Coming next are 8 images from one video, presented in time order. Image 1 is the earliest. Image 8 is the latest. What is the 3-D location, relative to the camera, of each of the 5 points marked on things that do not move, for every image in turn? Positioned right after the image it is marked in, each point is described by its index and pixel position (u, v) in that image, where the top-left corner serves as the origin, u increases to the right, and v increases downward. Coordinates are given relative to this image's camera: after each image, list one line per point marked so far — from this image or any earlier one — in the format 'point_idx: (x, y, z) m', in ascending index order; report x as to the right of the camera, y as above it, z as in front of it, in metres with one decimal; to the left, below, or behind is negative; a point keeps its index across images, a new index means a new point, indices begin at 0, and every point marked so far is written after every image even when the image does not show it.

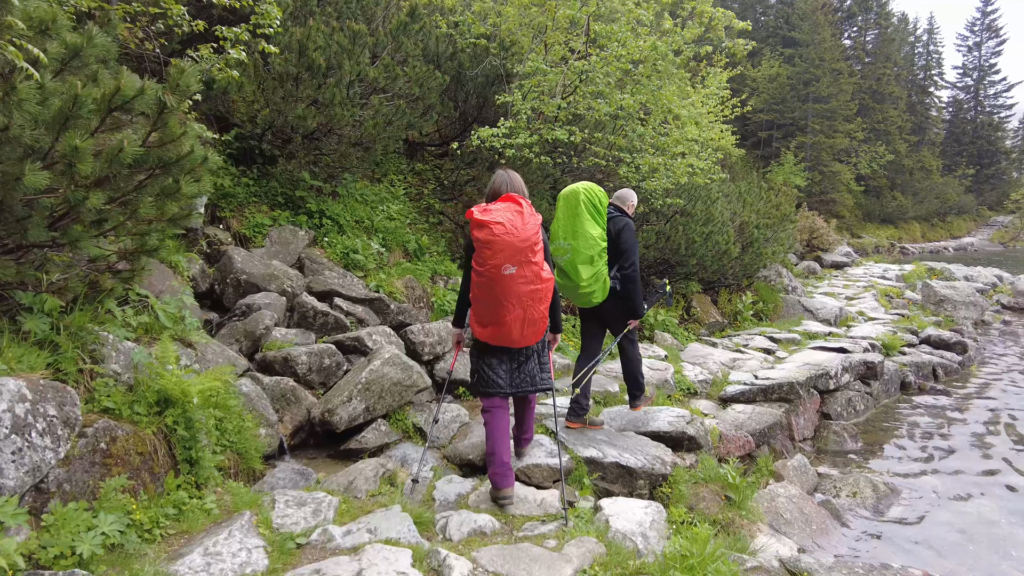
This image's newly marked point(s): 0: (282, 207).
0: (-2.8, +1.0, +7.9) m
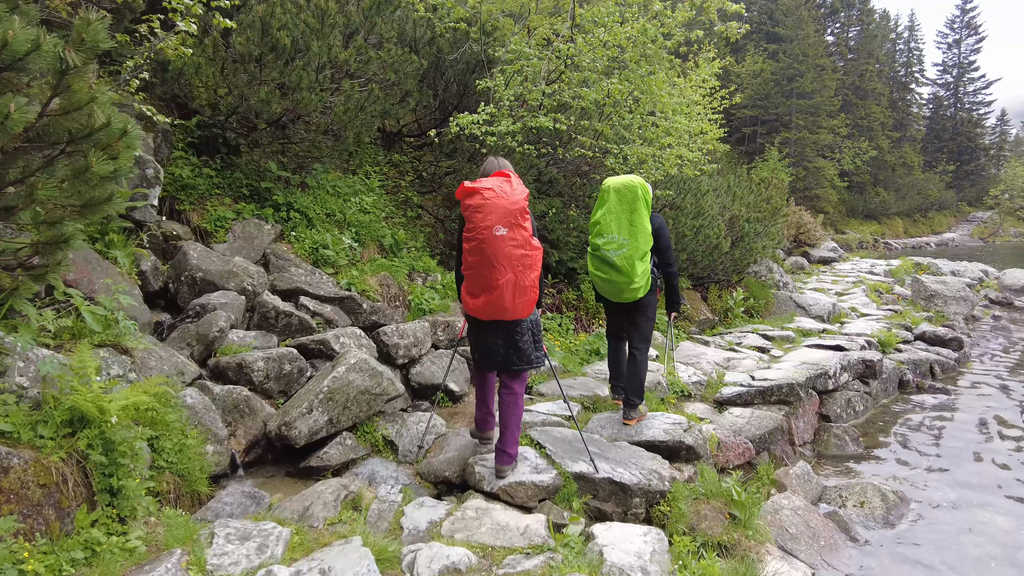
0: (-3.0, +1.0, +7.4) m
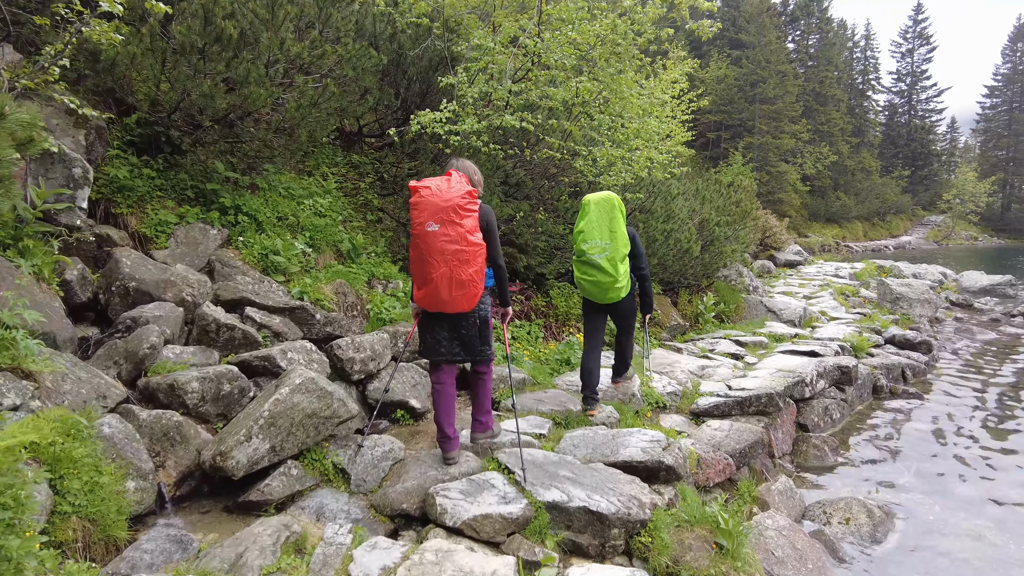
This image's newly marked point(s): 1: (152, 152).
0: (-3.4, +0.9, +6.9) m
1: (-3.8, +1.4, +6.9) m
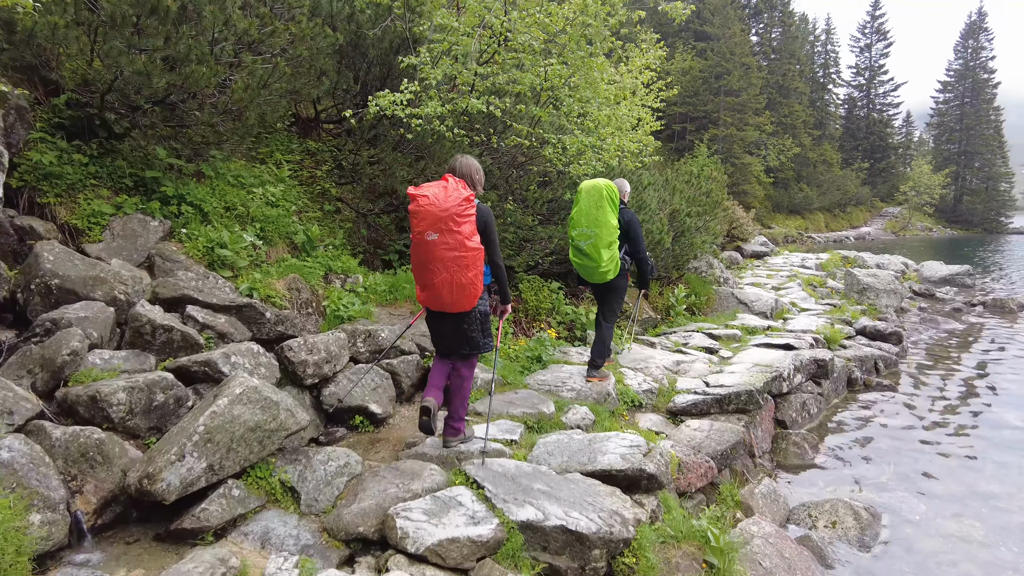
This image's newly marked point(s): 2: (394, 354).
0: (-3.7, +0.9, +6.3) m
1: (-4.1, +1.5, +6.3) m
2: (-1.0, -0.6, +5.7) m
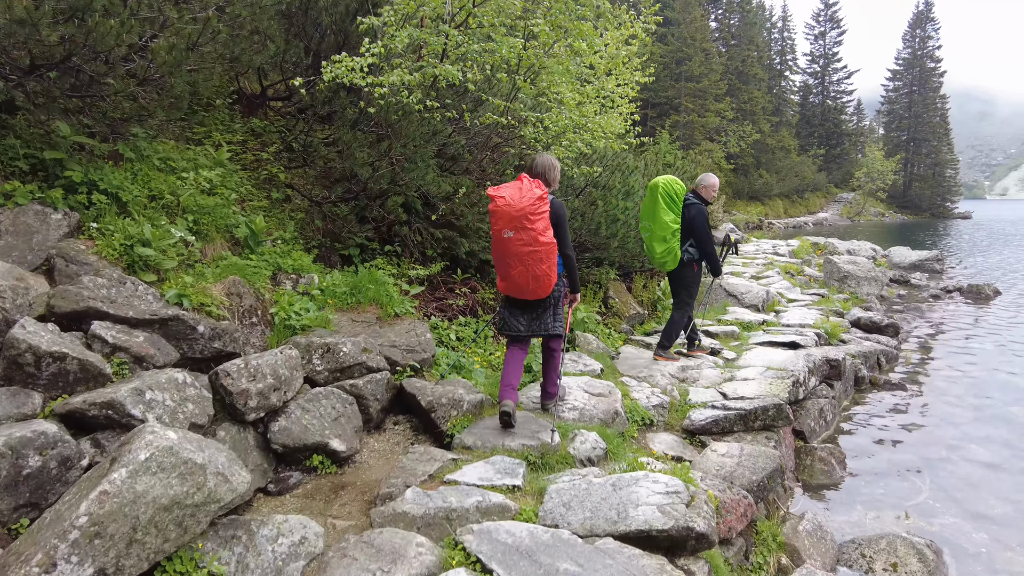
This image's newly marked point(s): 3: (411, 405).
0: (-3.8, +0.9, +5.1) m
1: (-4.2, +1.4, +5.1) m
2: (-1.1, -0.6, +4.8) m
3: (-0.7, -0.9, +4.8) m
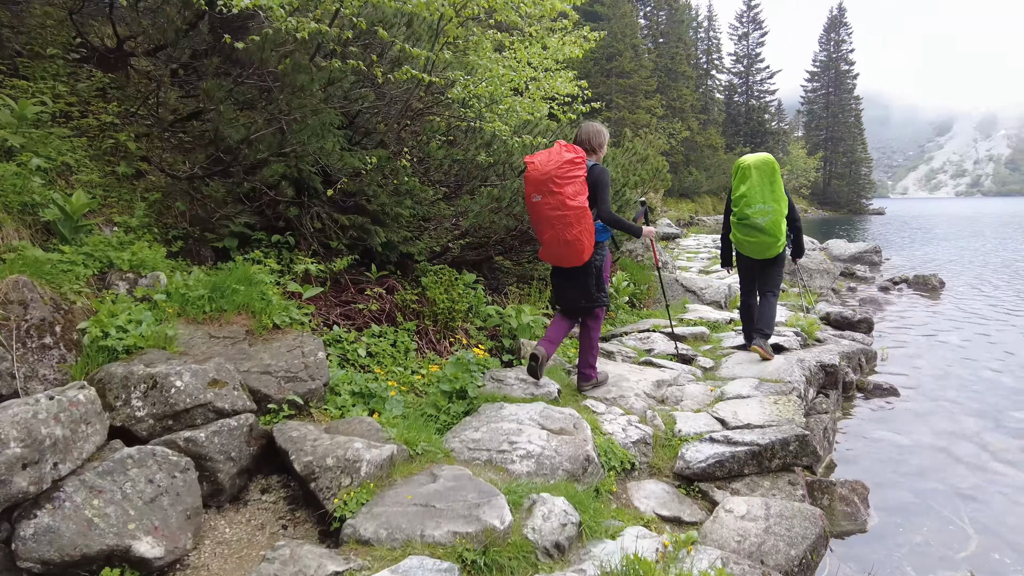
0: (-4.2, +0.8, +3.3) m
1: (-4.7, +1.3, +3.1) m
2: (-1.5, -0.6, +3.1) m
3: (-1.1, -0.9, +3.2) m
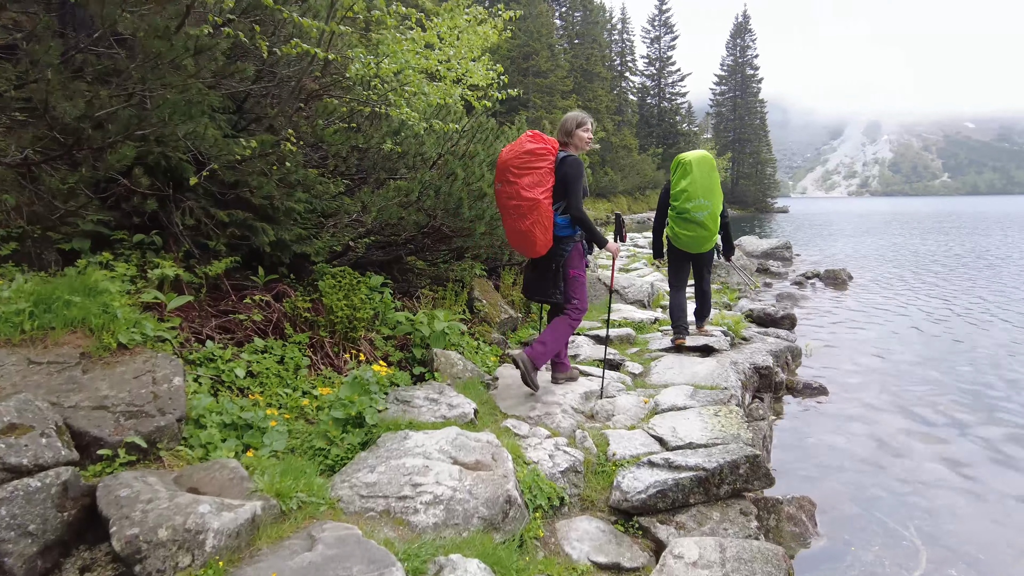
0: (-4.6, +0.7, +2.1) m
1: (-5.0, +1.2, +1.9) m
2: (-1.8, -0.7, +2.3) m
3: (-1.5, -0.9, +2.5) m
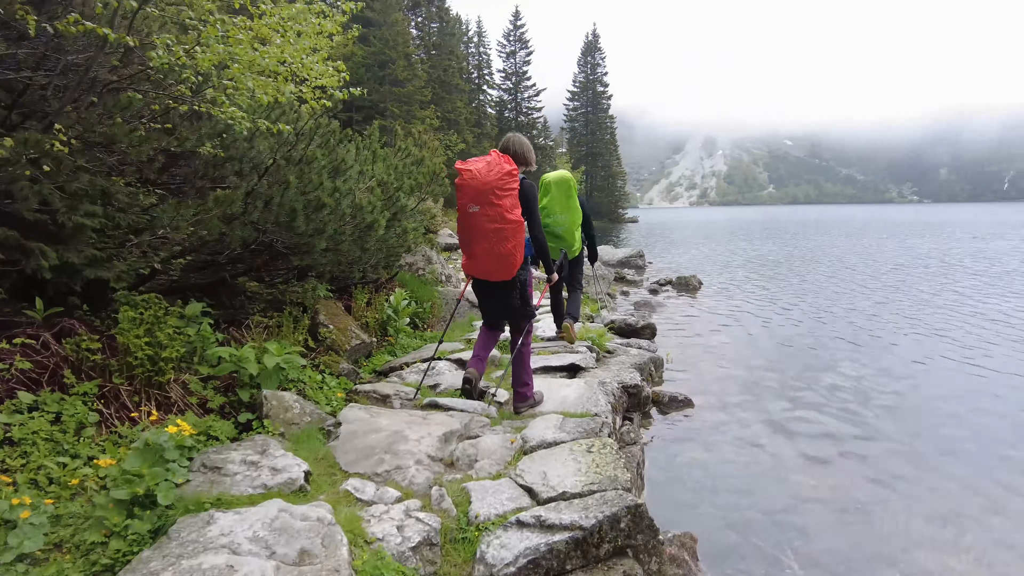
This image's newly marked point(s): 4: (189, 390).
0: (-5.0, +0.5, +0.5) m
1: (-5.4, +1.0, +0.3) m
2: (-2.3, -0.8, +1.3) m
3: (-1.9, -1.1, +1.5) m
4: (-2.2, -0.7, +4.5) m
